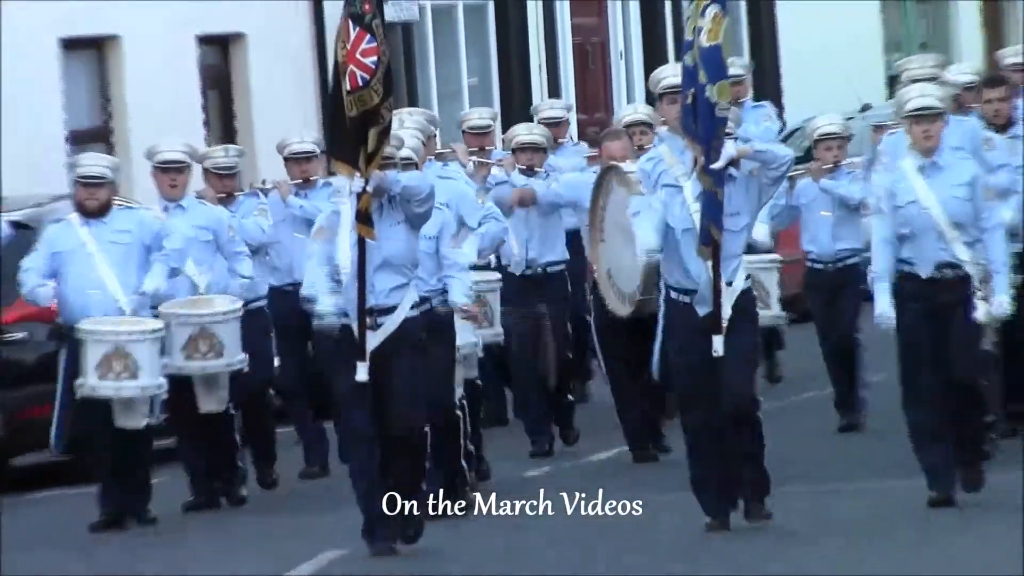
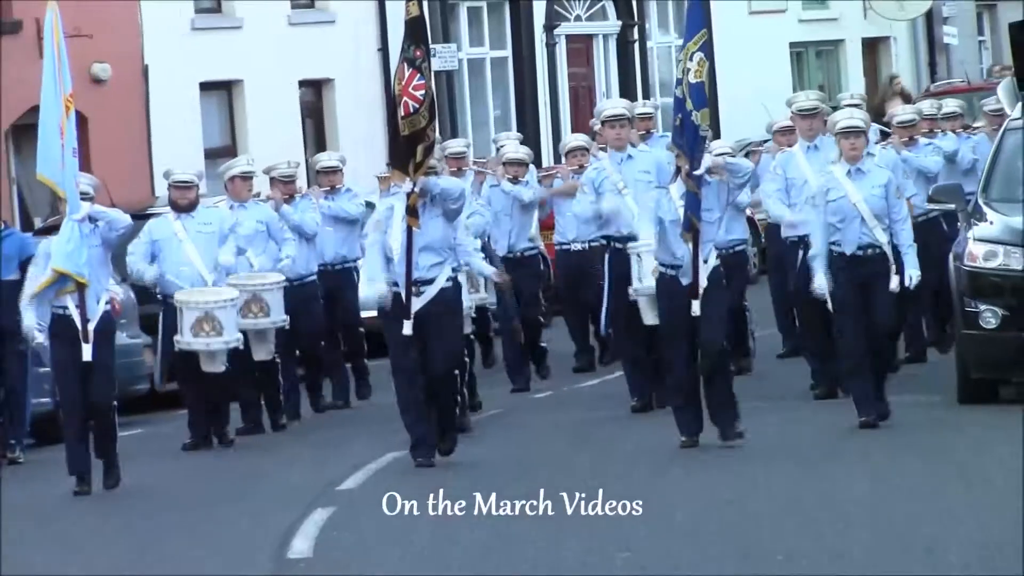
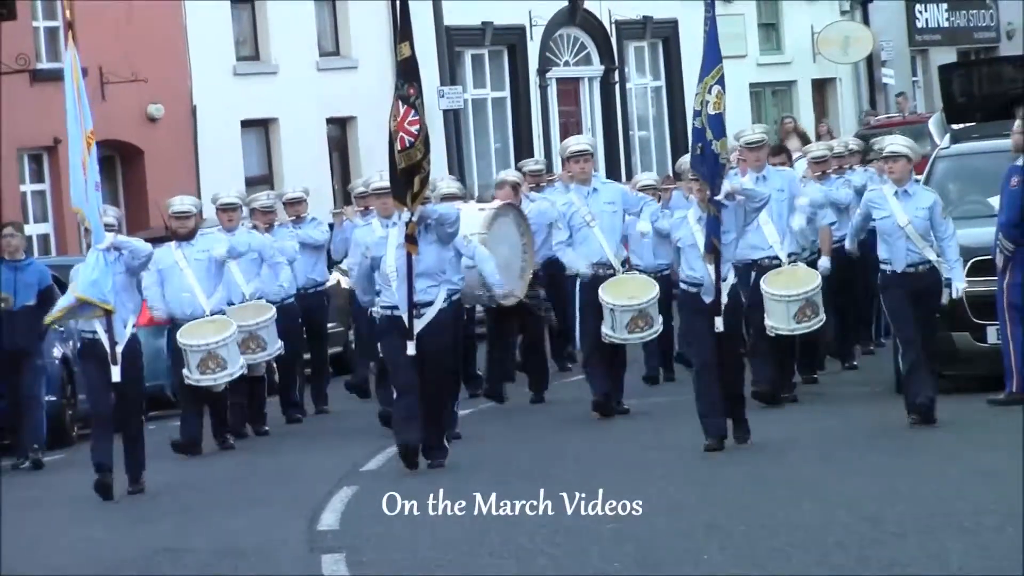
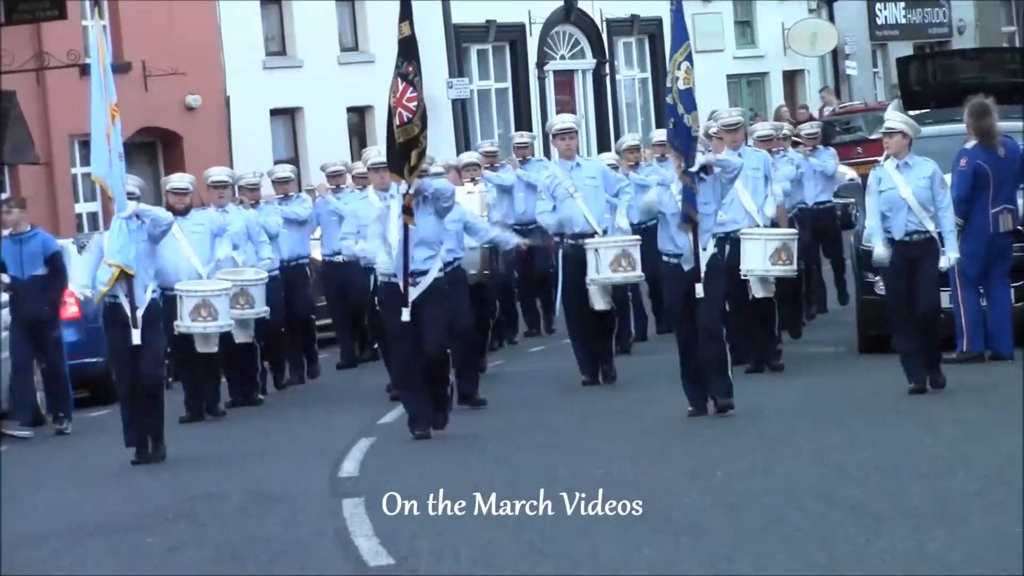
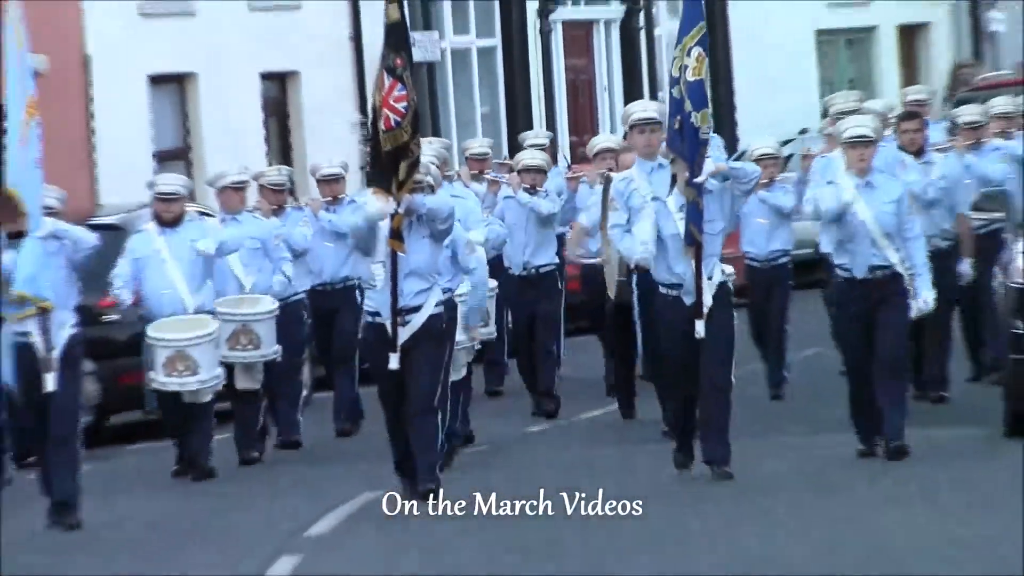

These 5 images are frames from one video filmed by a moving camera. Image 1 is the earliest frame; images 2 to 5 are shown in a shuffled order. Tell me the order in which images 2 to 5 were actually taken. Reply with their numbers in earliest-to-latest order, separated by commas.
5, 2, 3, 4
